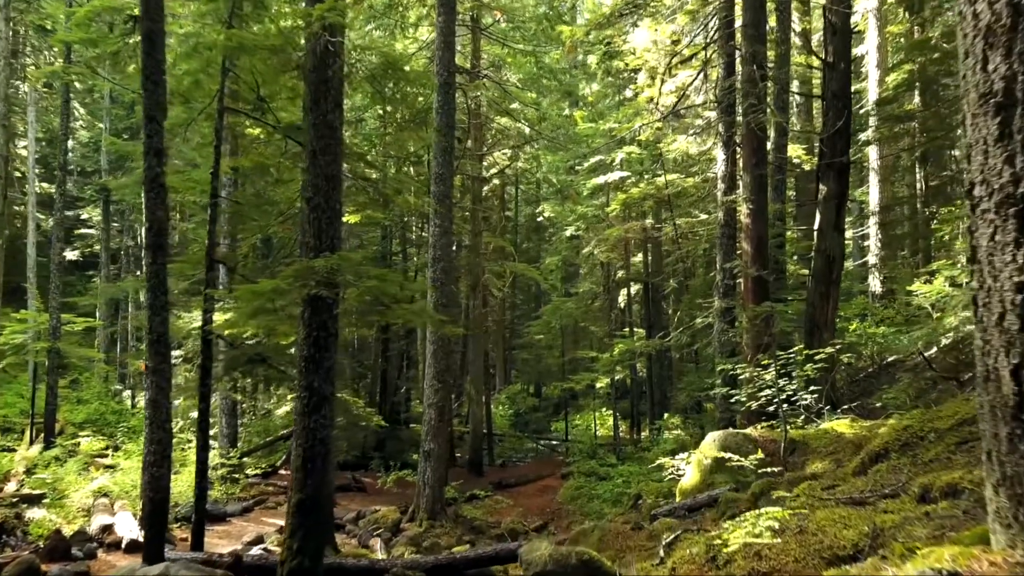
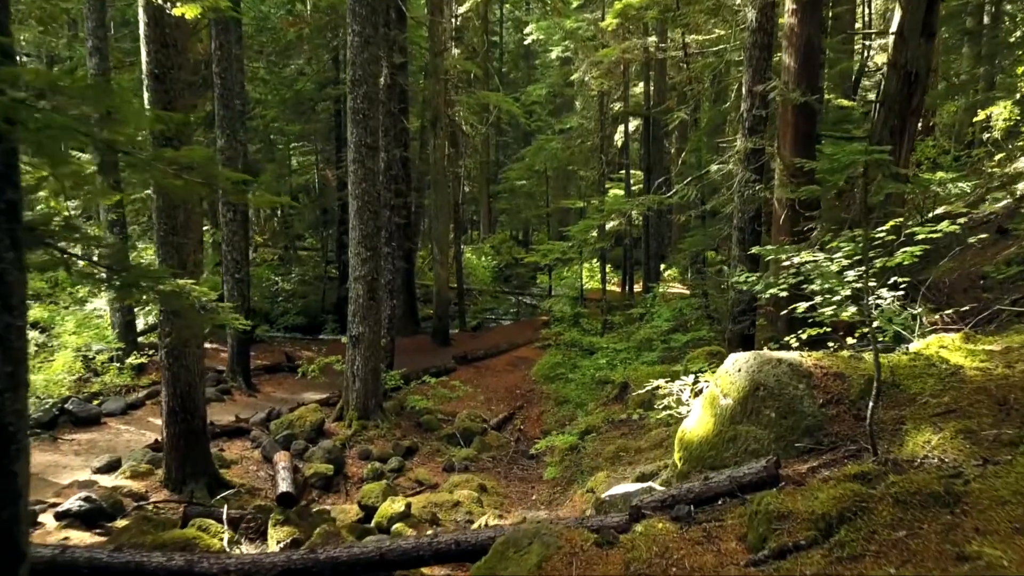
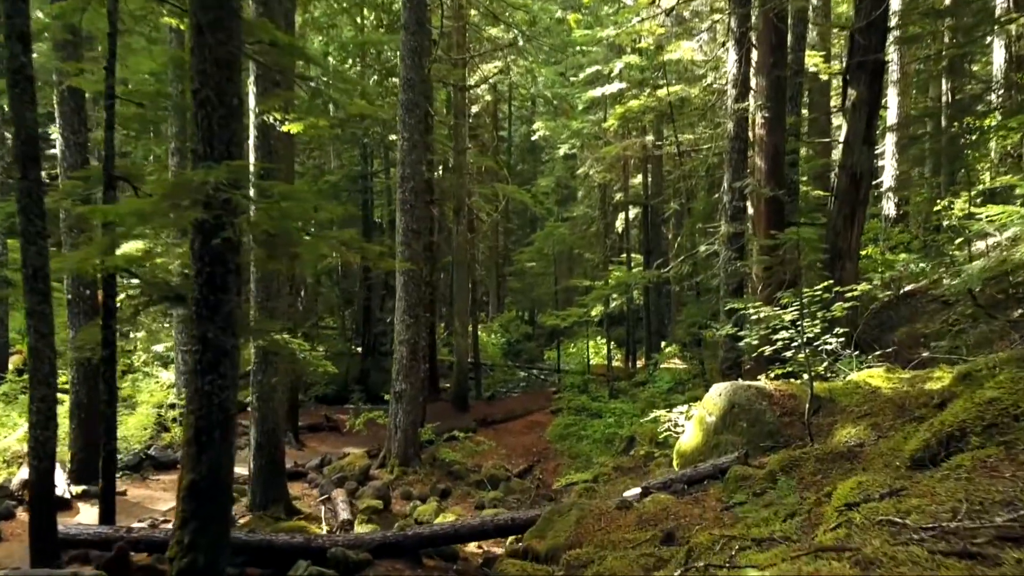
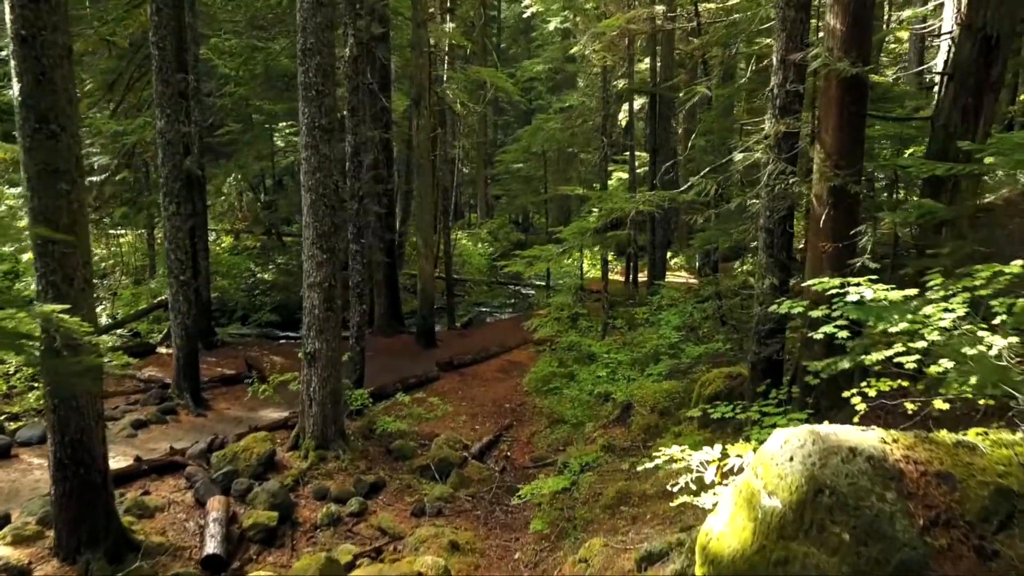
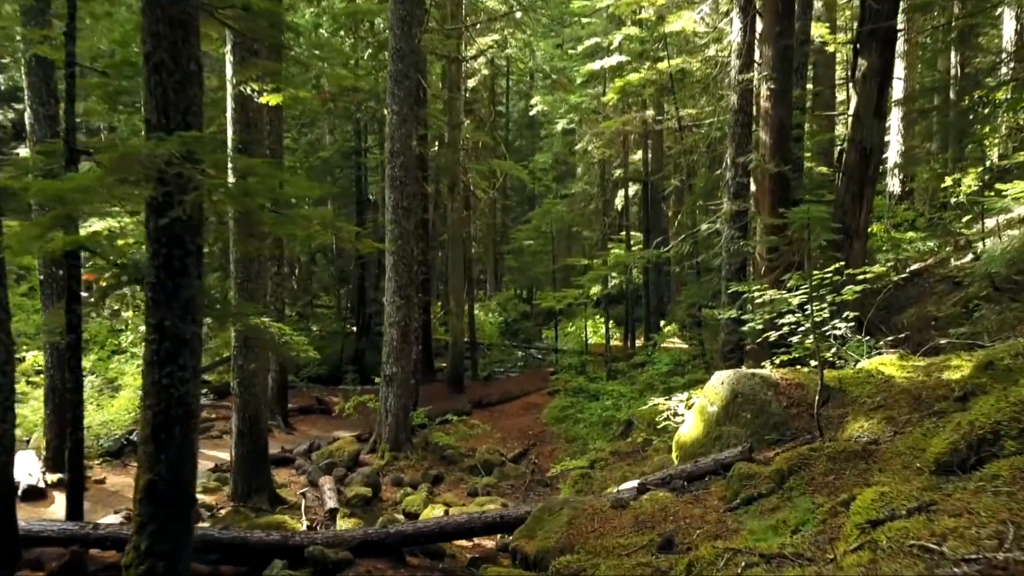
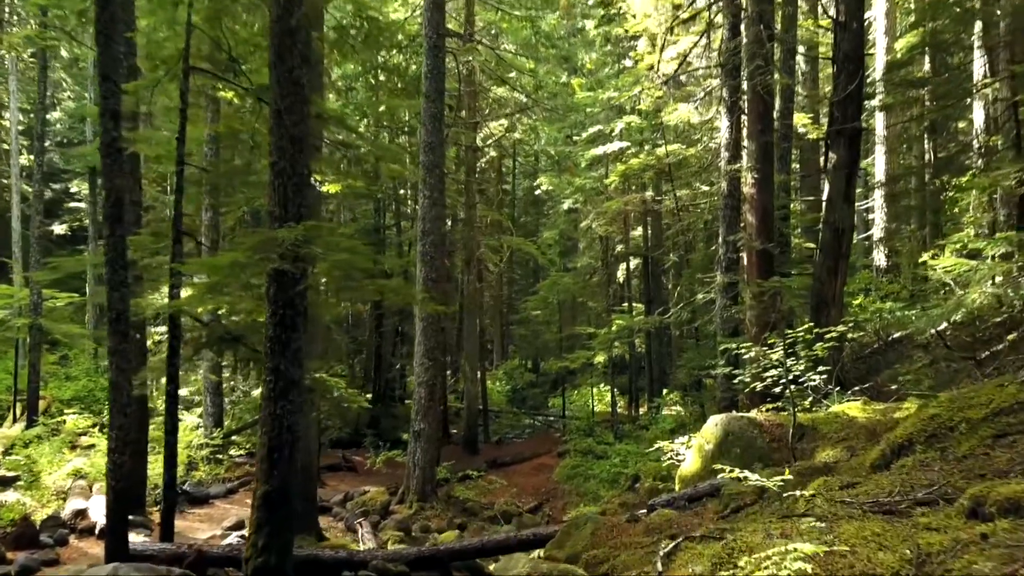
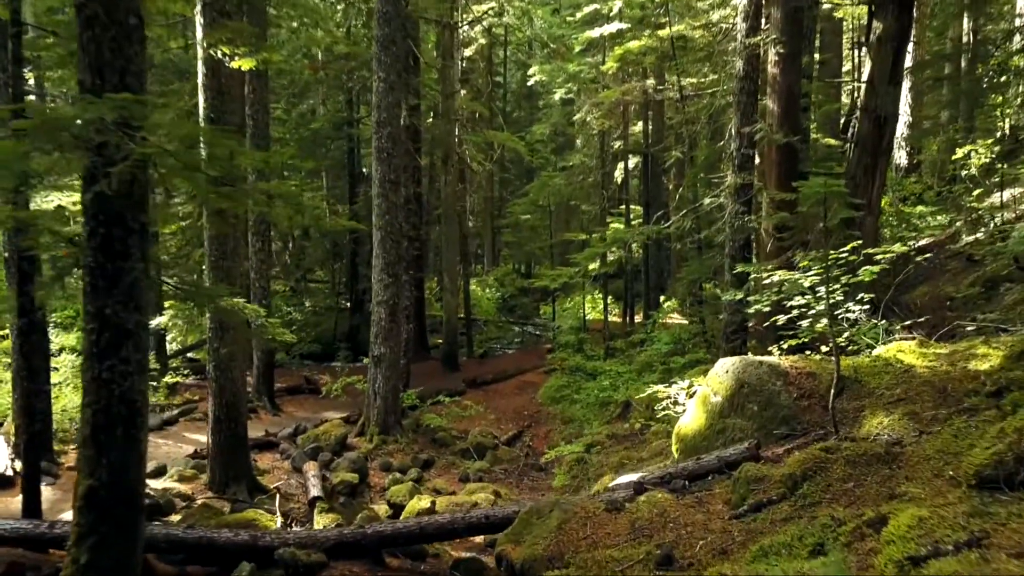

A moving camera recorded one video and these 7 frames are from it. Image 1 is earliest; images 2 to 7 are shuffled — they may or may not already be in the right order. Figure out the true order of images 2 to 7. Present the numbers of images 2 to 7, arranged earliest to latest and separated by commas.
6, 3, 5, 7, 2, 4
